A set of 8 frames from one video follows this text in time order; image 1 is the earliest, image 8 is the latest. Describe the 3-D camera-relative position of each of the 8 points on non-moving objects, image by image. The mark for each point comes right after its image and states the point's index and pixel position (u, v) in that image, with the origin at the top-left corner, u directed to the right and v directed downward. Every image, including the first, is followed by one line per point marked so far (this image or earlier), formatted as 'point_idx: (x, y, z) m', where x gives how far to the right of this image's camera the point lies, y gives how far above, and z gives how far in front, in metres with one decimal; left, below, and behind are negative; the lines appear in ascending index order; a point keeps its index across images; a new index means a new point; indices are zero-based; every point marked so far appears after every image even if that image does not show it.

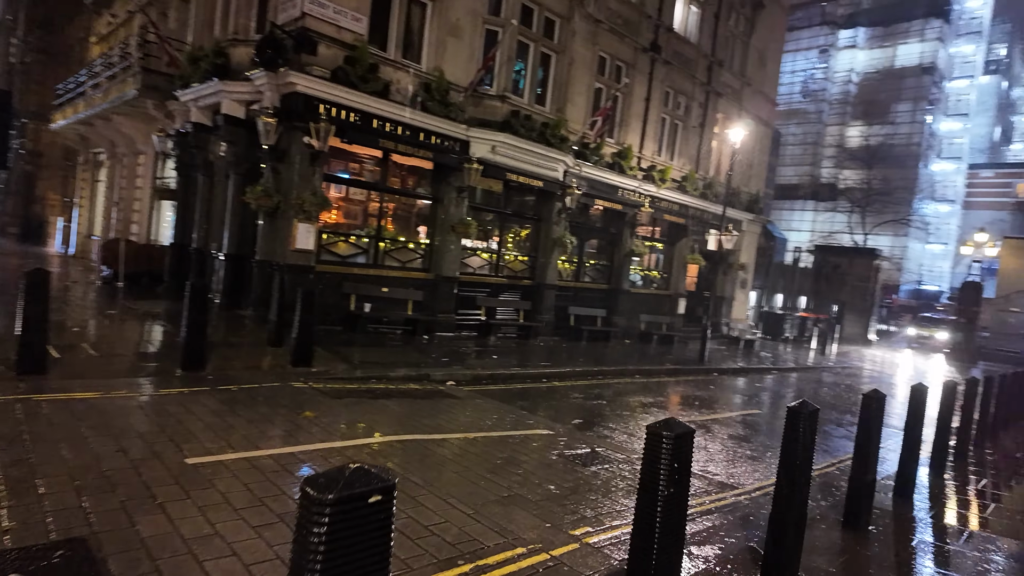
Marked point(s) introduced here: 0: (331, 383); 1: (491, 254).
0: (-2.5, -1.3, +8.4) m
1: (-0.5, +0.9, +15.2) m
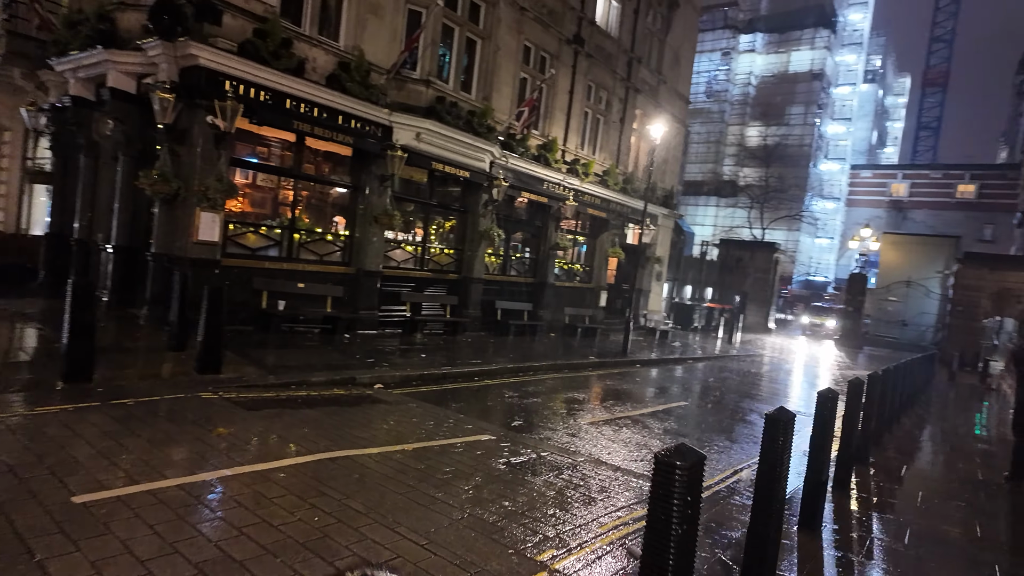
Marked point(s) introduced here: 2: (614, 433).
0: (-3.3, -1.3, +7.6) m
1: (-2.3, +1.0, +14.5) m
2: (+1.4, -2.1, +8.4) m
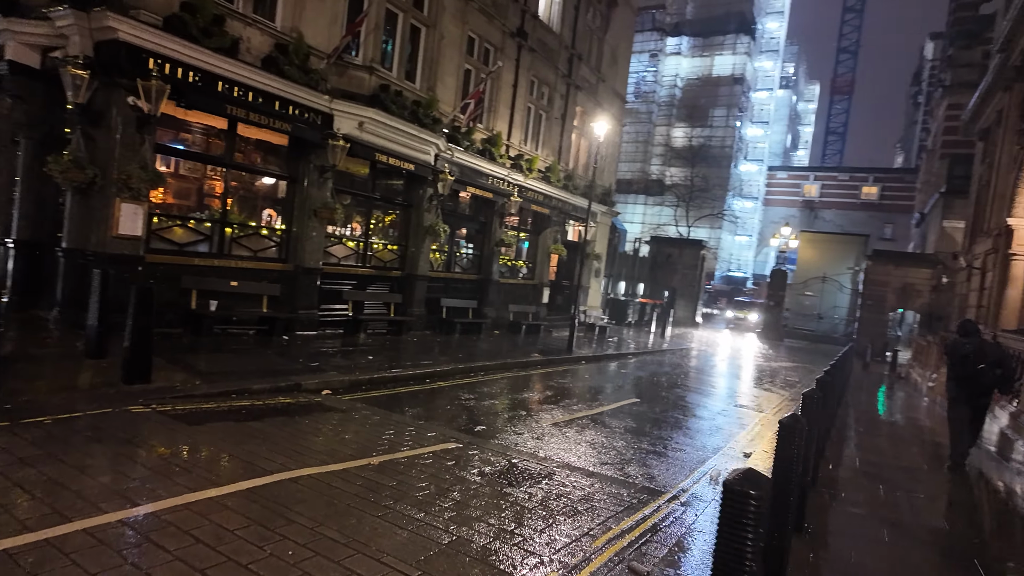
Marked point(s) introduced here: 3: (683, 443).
0: (-3.7, -1.3, +6.8) m
1: (-3.6, +1.1, +13.8) m
2: (+0.9, -2.0, +8.2) m
3: (+2.5, -2.3, +8.8) m
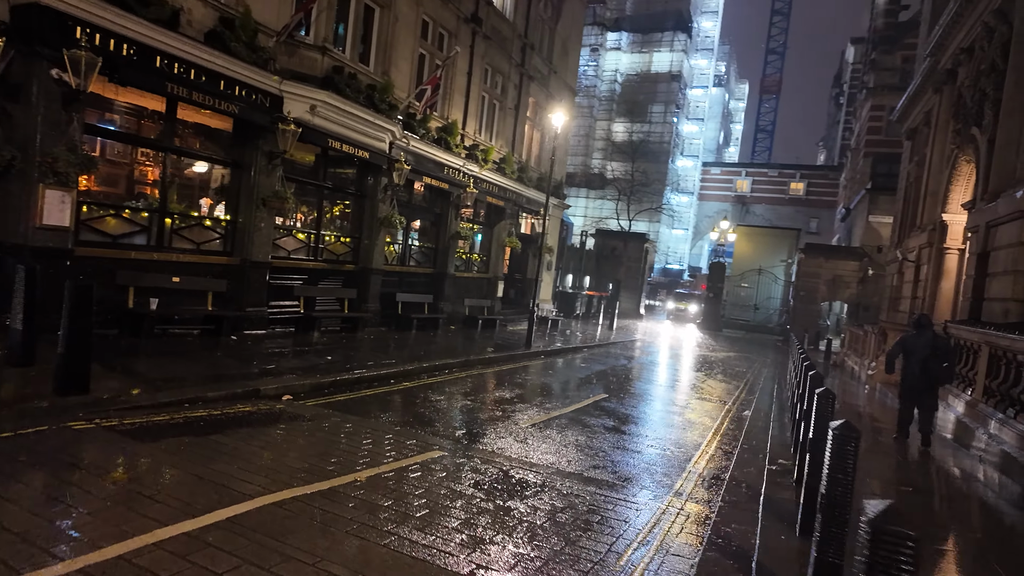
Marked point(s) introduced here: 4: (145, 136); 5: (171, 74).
0: (-3.8, -1.3, +6.0) m
1: (-4.4, +1.2, +13.0) m
2: (+0.6, -2.0, +7.9) m
3: (+2.1, -2.2, +8.7) m
4: (-5.9, +2.4, +9.5) m
5: (-5.2, +3.3, +9.2) m
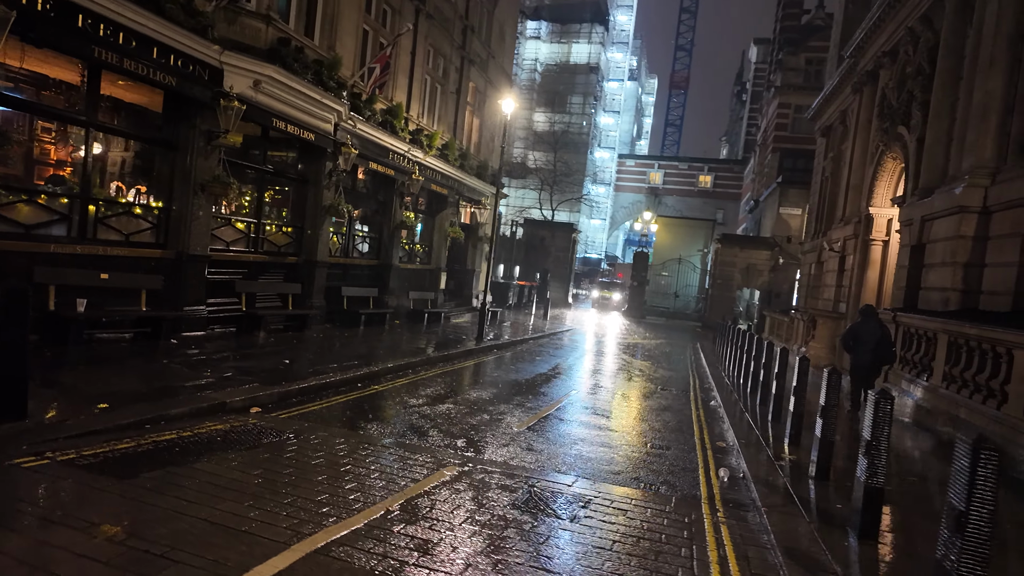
0: (-3.6, -1.3, +5.0) m
1: (-5.2, +1.3, +11.8) m
2: (+0.6, -1.9, +7.5) m
3: (+2.0, -2.1, +8.5) m
4: (-6.1, +2.4, +8.1) m
5: (-5.4, +3.3, +7.9) m
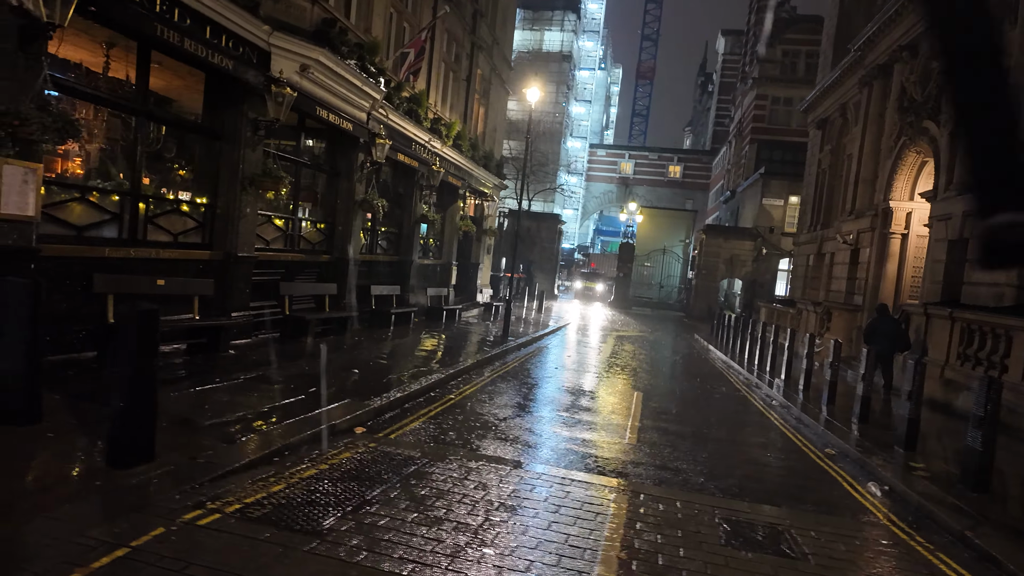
0: (-2.0, -1.5, +4.3) m
1: (-4.1, +1.2, +10.9) m
2: (+1.9, -2.0, +7.1) m
3: (+3.3, -2.1, +8.3) m
4: (-4.8, +2.3, +7.2) m
5: (-4.1, +3.2, +7.0) m
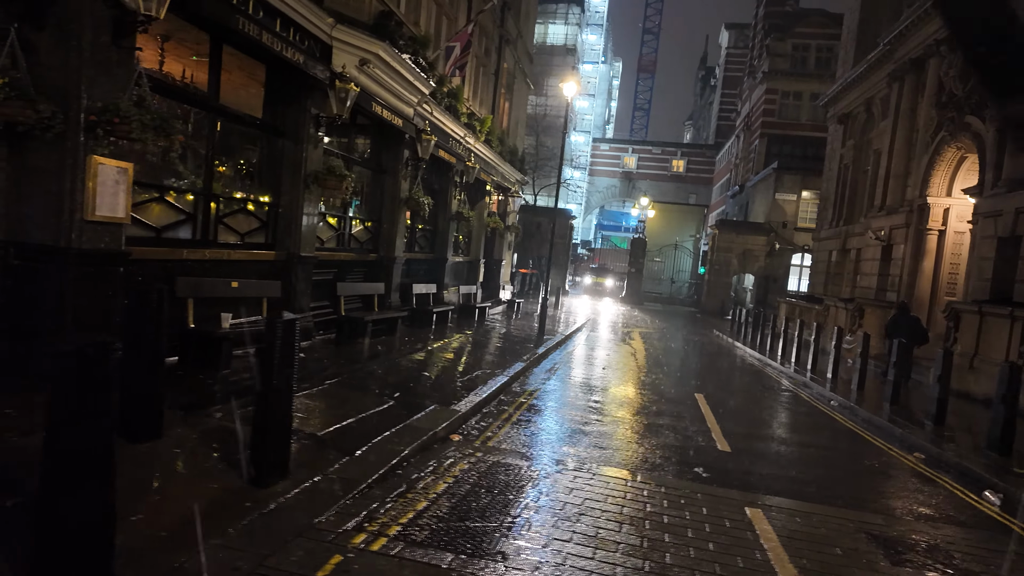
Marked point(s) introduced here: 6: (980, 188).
0: (-0.9, -1.5, +4.1) m
1: (-3.1, +1.2, +10.6) m
2: (+3.0, -2.0, +6.9) m
3: (+4.3, -2.1, +8.1) m
4: (-3.8, +2.3, +6.9) m
5: (-3.1, +3.2, +6.7) m
6: (+11.0, +2.4, +14.2) m
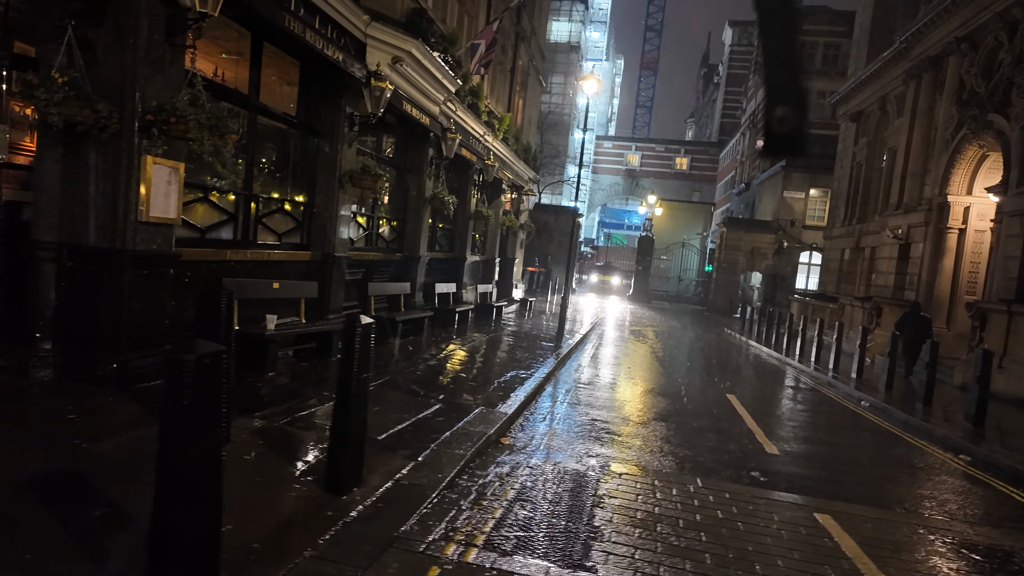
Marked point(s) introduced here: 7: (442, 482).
0: (-0.4, -1.5, +4.1) m
1: (-2.6, +1.2, +10.6) m
2: (+3.5, -2.0, +6.9) m
3: (+4.8, -2.1, +8.0) m
4: (-3.2, +2.3, +6.8) m
5: (-2.6, +3.2, +6.6) m
6: (+11.6, +2.4, +14.1) m
7: (-0.6, -1.4, +4.4) m
